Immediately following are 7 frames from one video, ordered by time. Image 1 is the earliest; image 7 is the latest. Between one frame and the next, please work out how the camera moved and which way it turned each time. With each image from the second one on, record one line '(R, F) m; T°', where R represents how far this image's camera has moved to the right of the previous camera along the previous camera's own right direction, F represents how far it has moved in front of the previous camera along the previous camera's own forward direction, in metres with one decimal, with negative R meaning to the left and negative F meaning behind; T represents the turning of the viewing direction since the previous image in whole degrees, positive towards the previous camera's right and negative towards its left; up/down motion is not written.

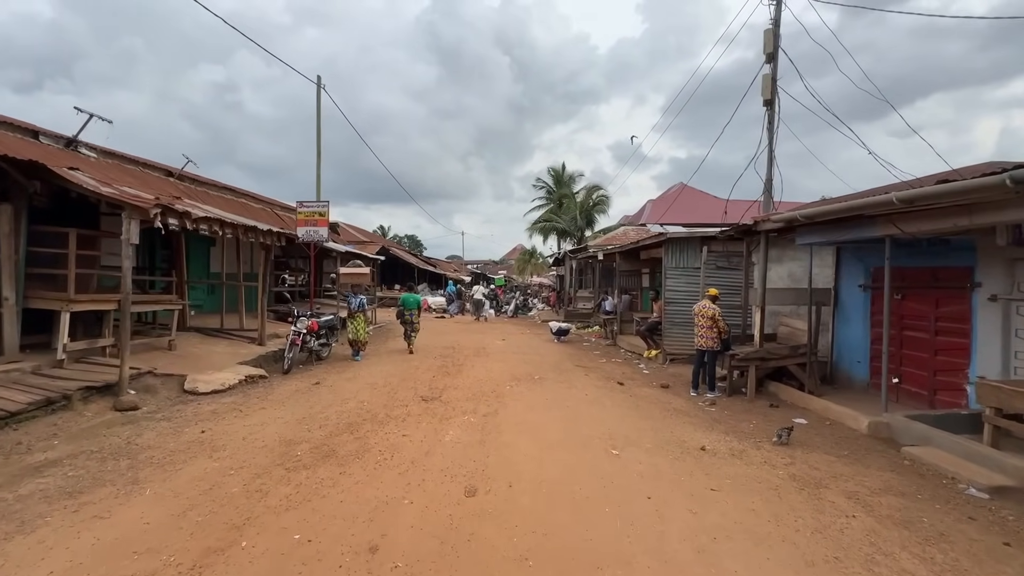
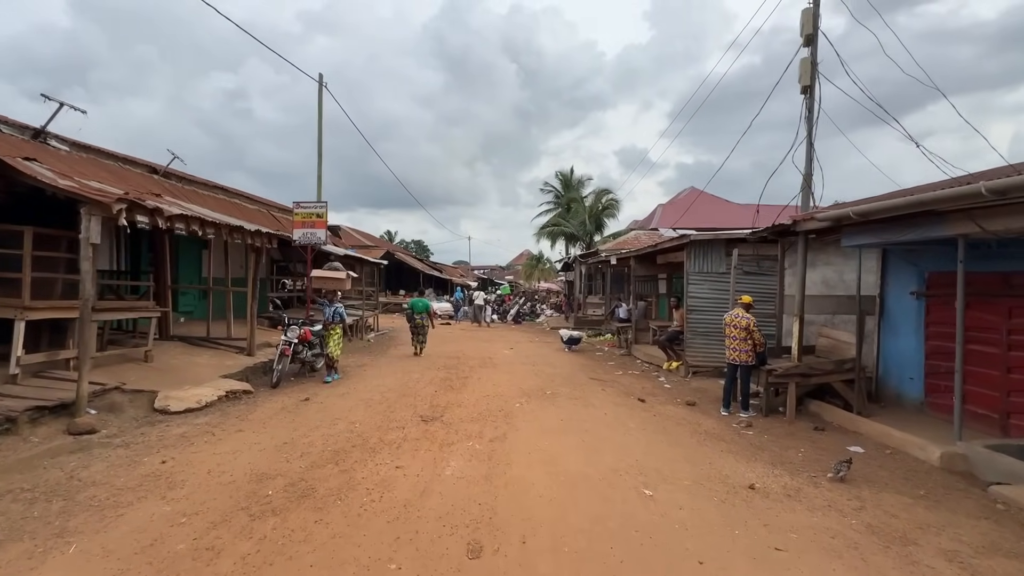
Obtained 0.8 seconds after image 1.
(-0.1, +0.8) m; -1°
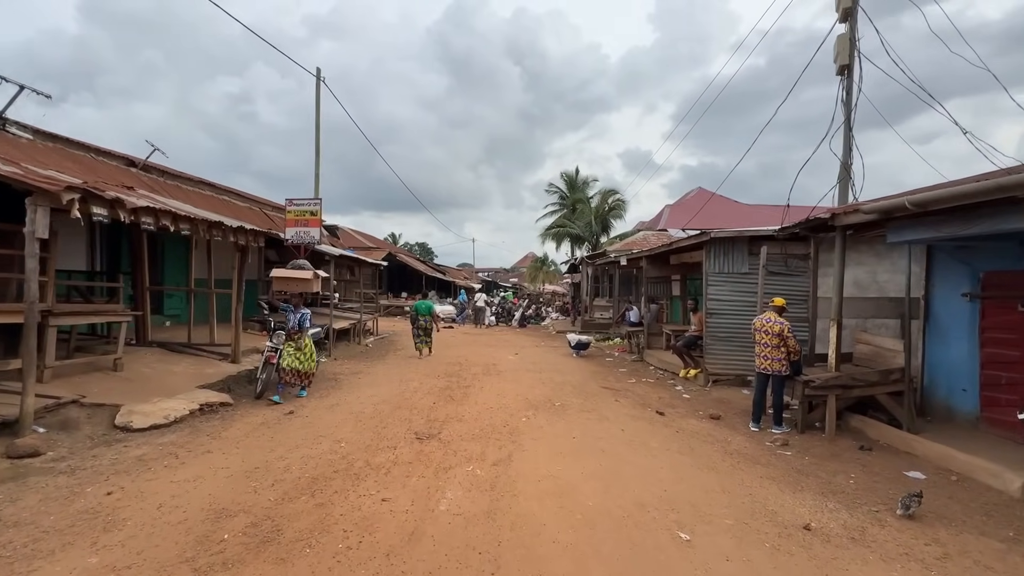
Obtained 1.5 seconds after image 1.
(0.0, +0.7) m; -1°
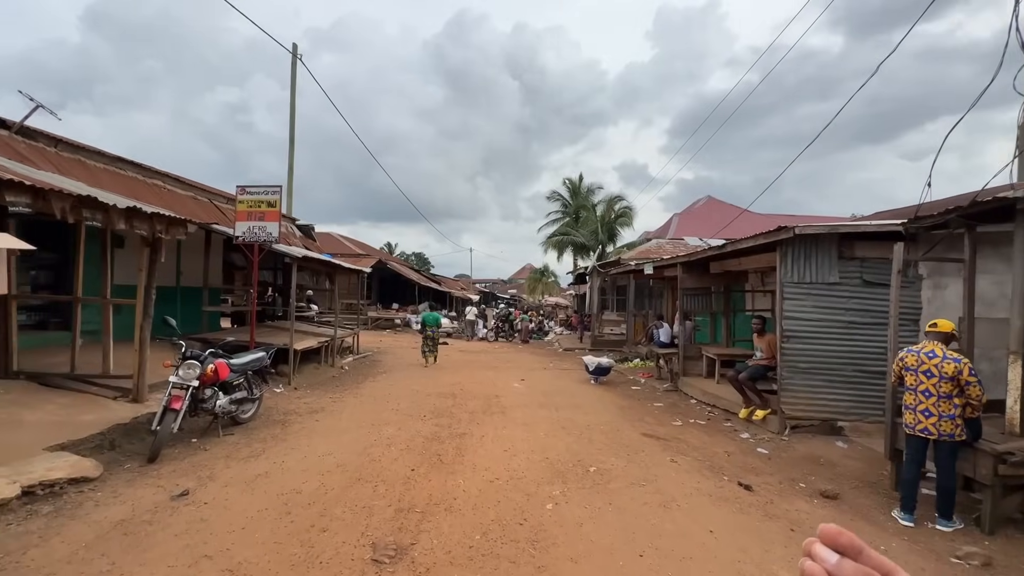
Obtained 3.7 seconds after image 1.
(-0.2, +2.4) m; 0°
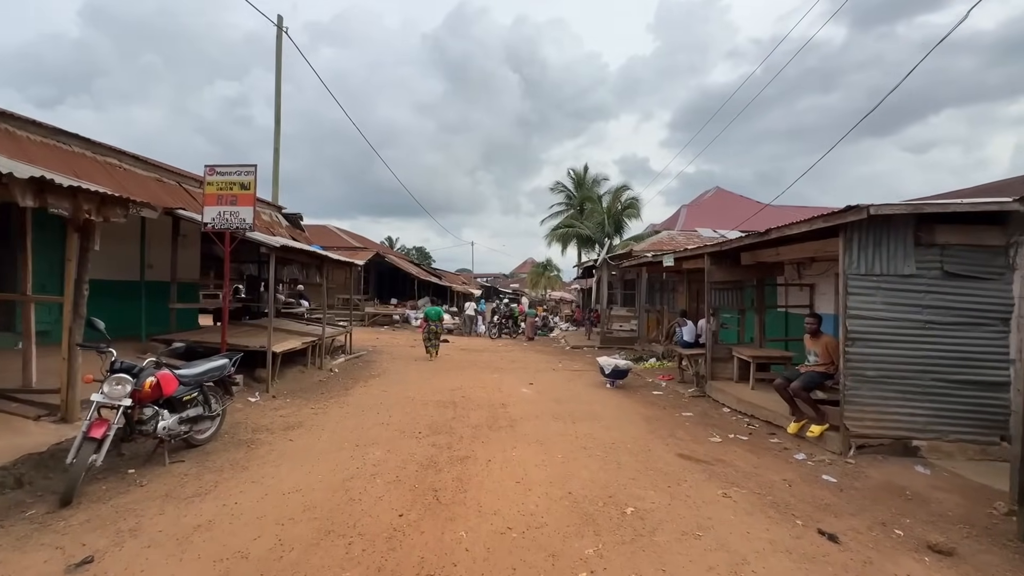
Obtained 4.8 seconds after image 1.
(-0.1, +1.2) m; 0°
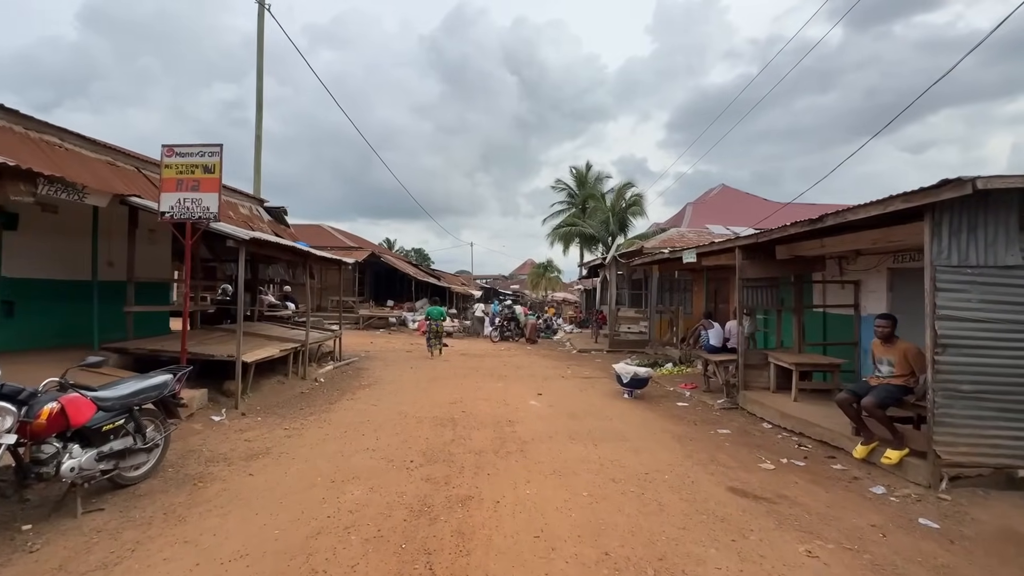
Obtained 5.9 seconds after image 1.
(-0.1, +1.2) m; 0°
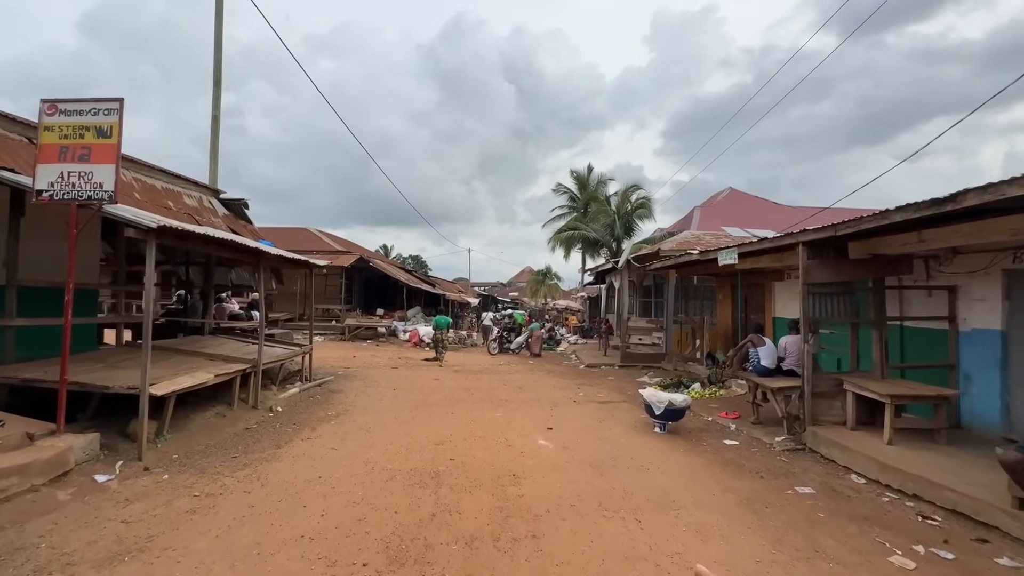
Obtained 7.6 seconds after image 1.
(-0.1, +1.9) m; 0°
